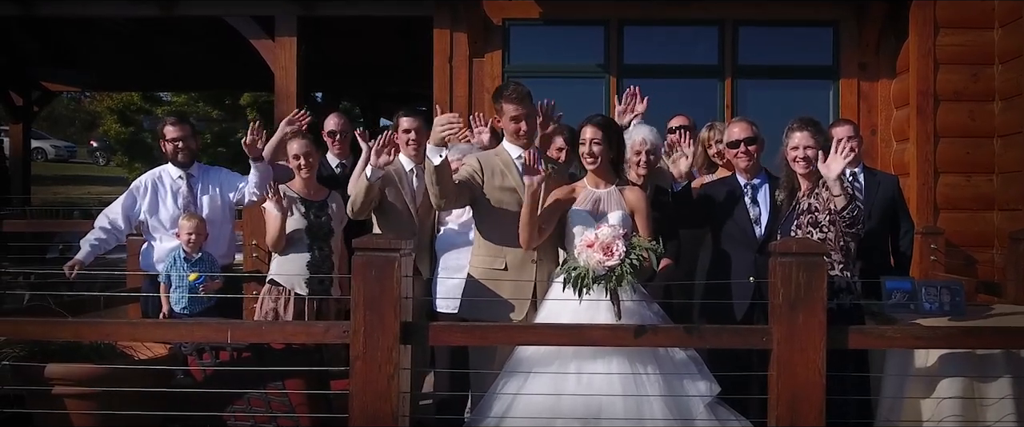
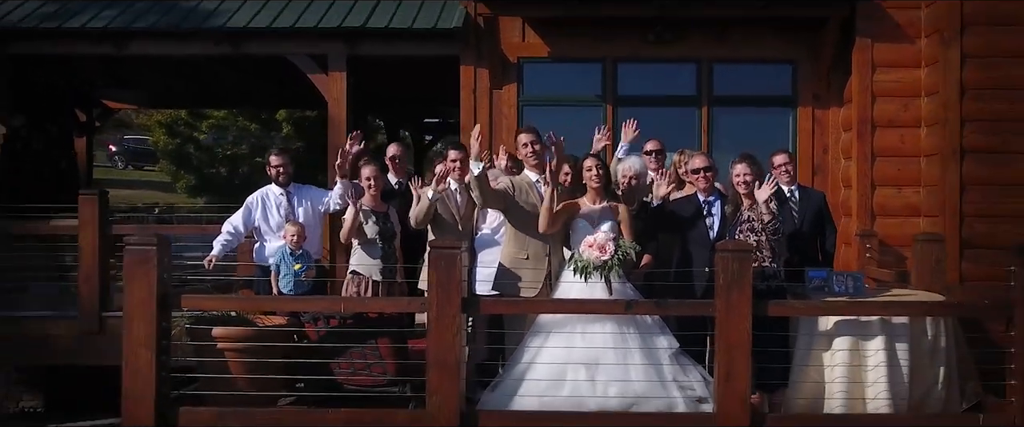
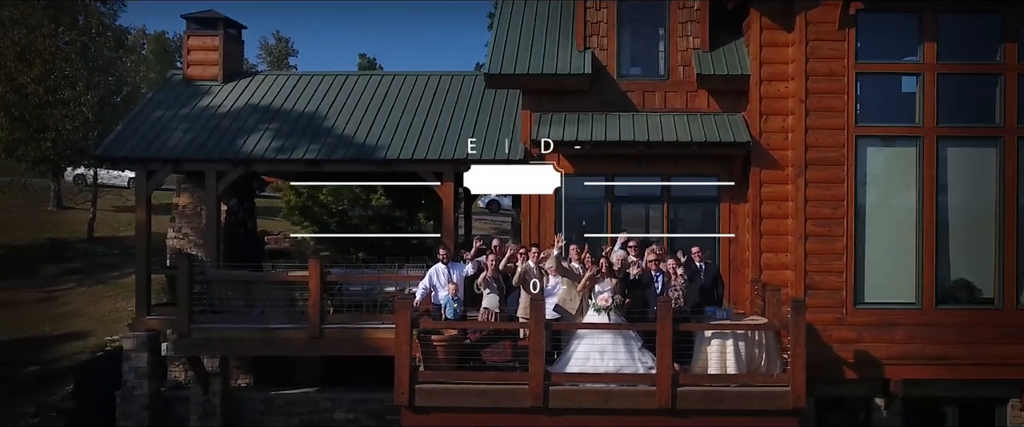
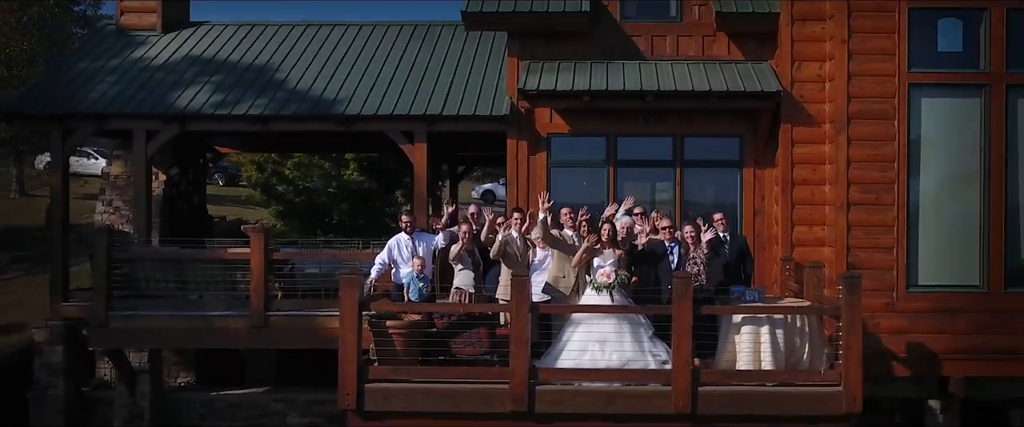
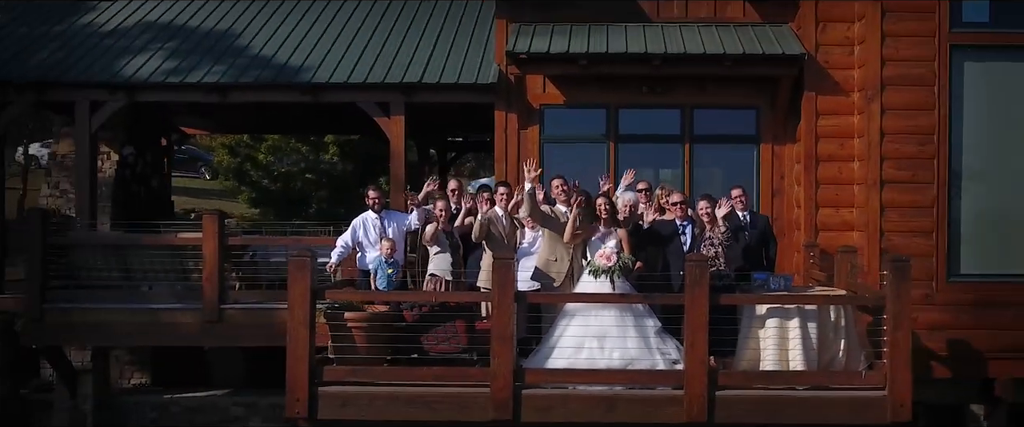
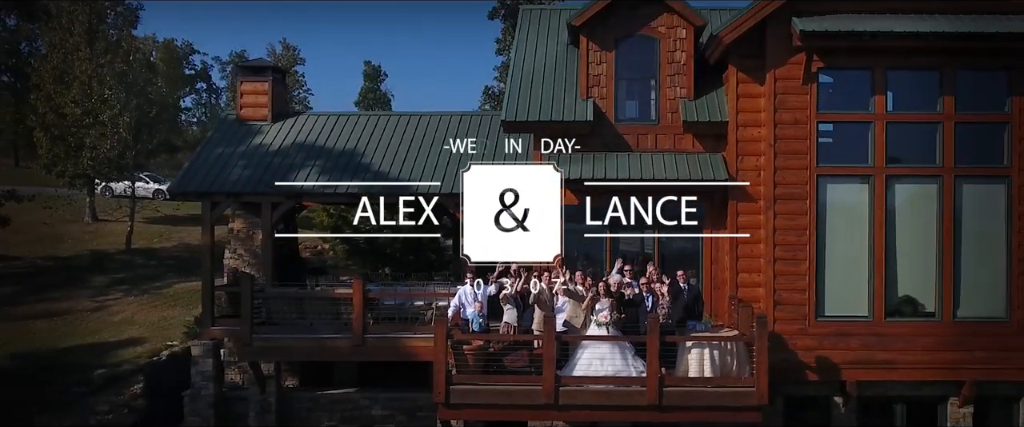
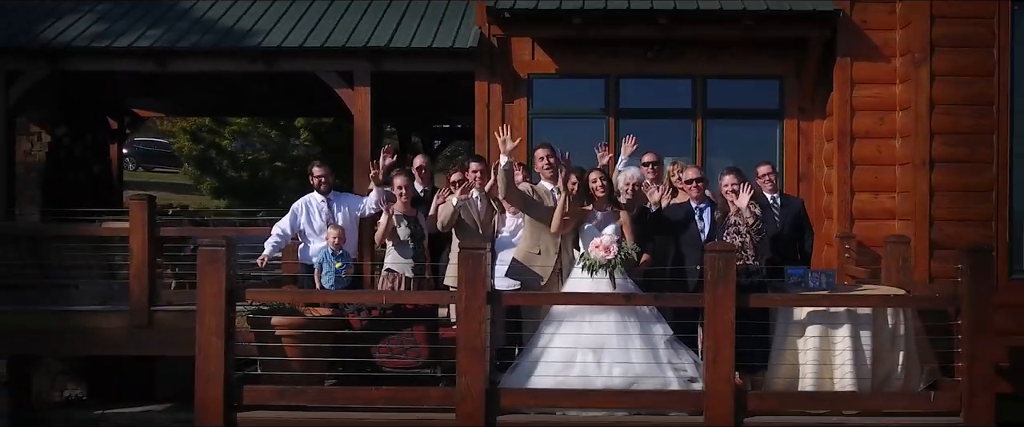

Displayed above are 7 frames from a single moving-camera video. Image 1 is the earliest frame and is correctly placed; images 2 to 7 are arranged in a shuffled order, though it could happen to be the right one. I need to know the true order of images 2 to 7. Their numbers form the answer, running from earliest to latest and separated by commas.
2, 7, 5, 4, 3, 6
